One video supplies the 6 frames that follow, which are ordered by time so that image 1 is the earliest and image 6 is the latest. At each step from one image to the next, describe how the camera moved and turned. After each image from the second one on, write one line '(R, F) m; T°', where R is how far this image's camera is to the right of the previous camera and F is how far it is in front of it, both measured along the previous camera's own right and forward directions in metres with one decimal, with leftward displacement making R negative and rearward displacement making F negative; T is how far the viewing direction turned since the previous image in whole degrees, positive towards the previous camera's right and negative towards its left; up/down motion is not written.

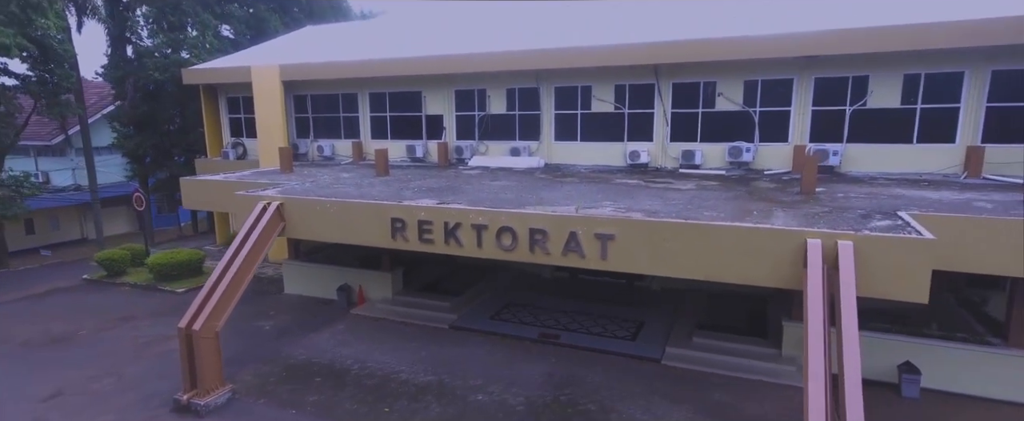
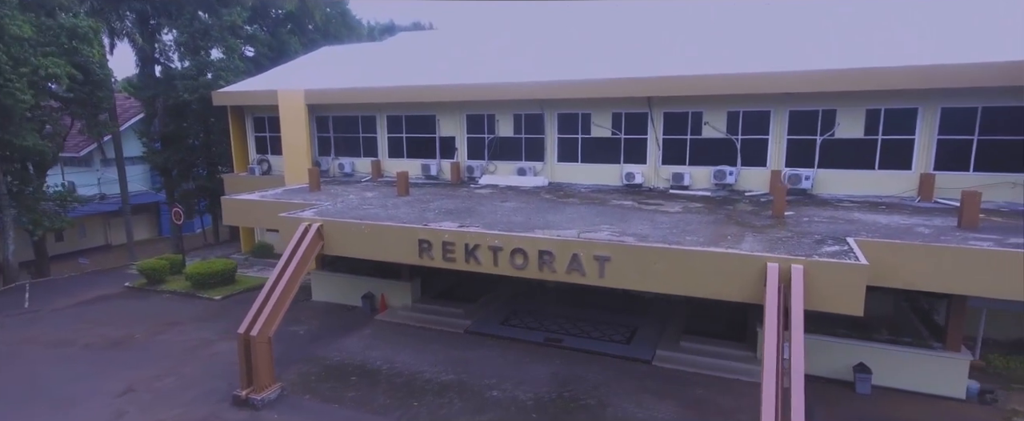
(-0.2, -1.2) m; 0°
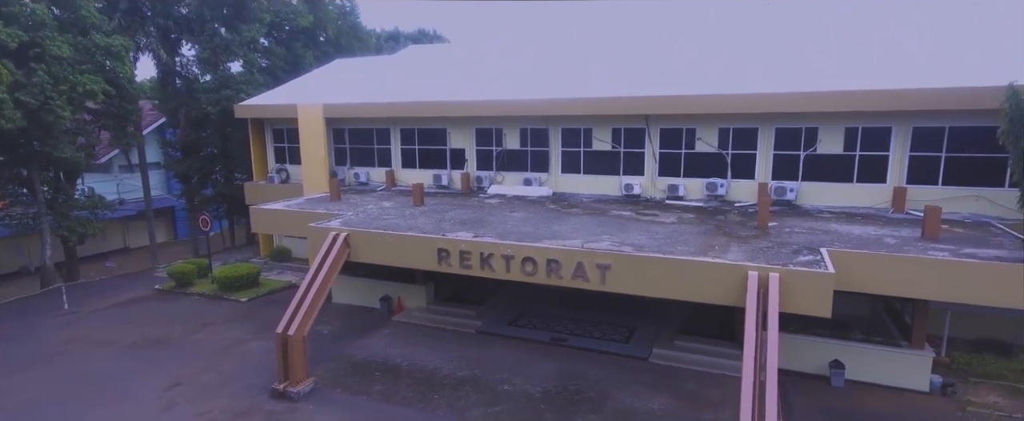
(-0.2, -0.9) m; 0°
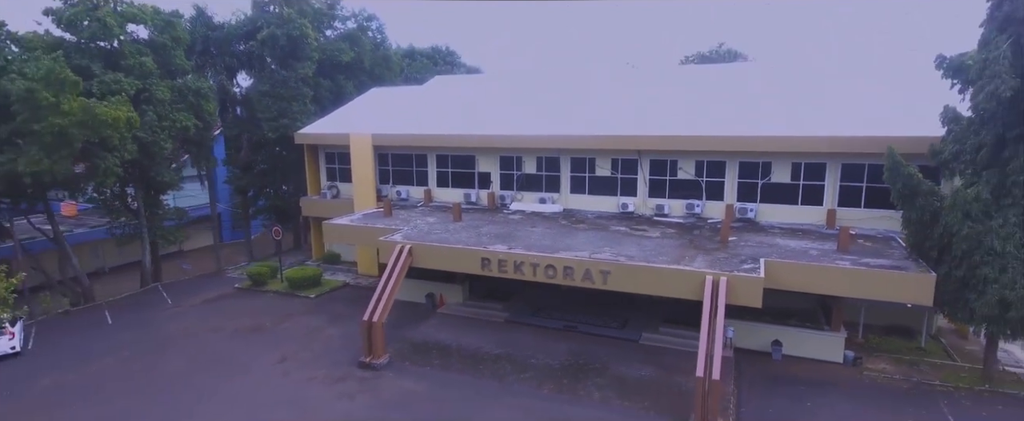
(-0.6, -3.3) m; 0°
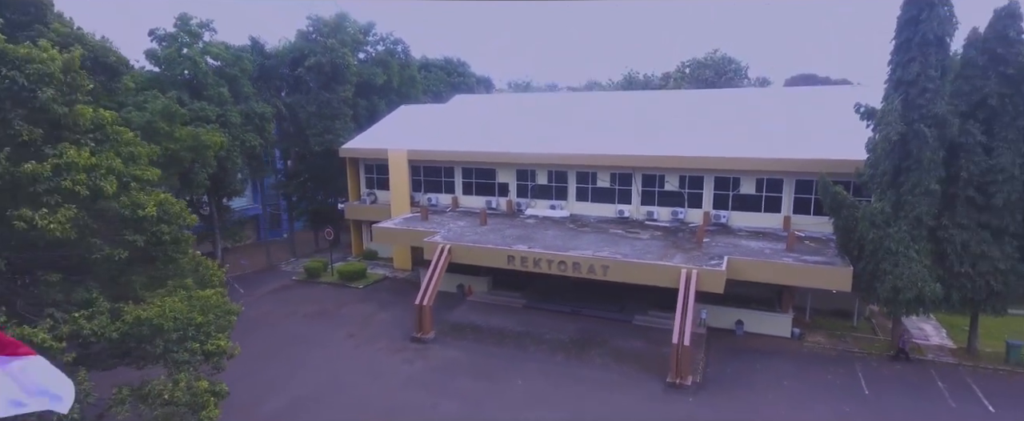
(-0.6, -3.4) m; 0°
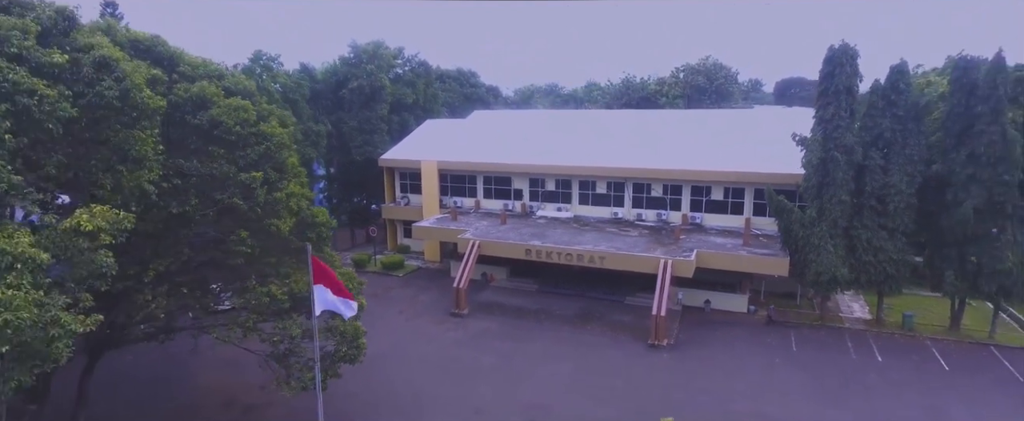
(-0.7, -4.4) m; 0°
